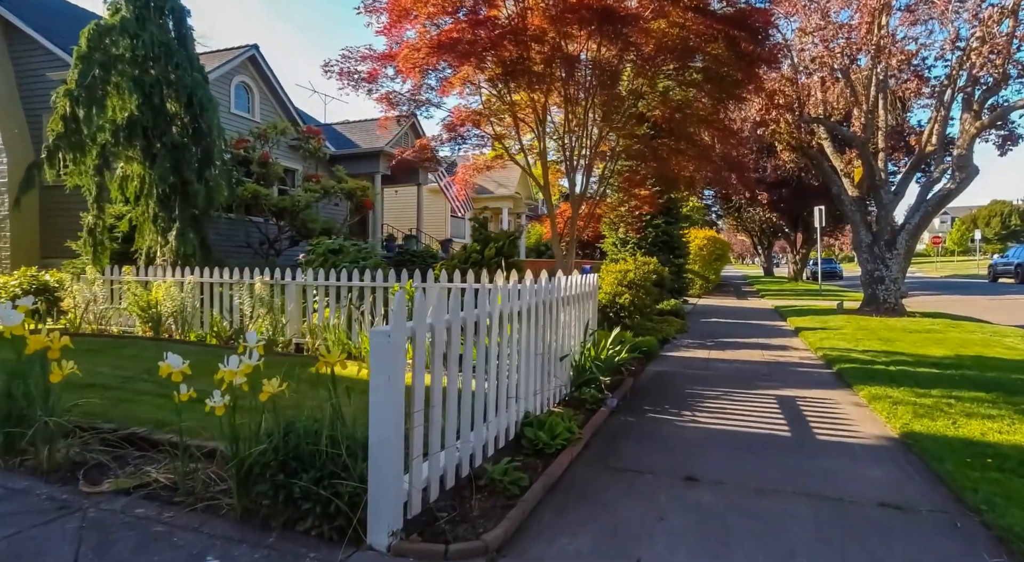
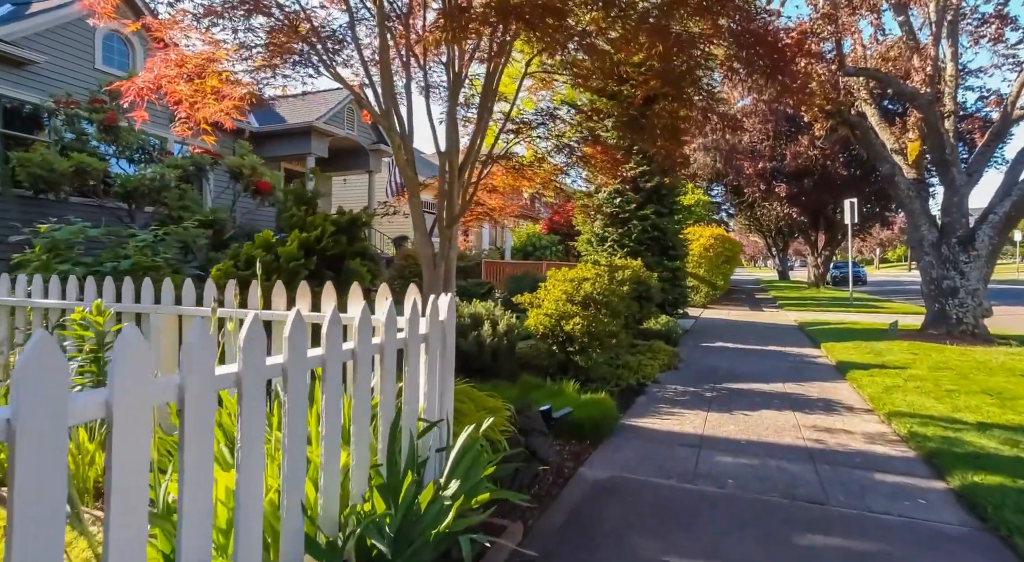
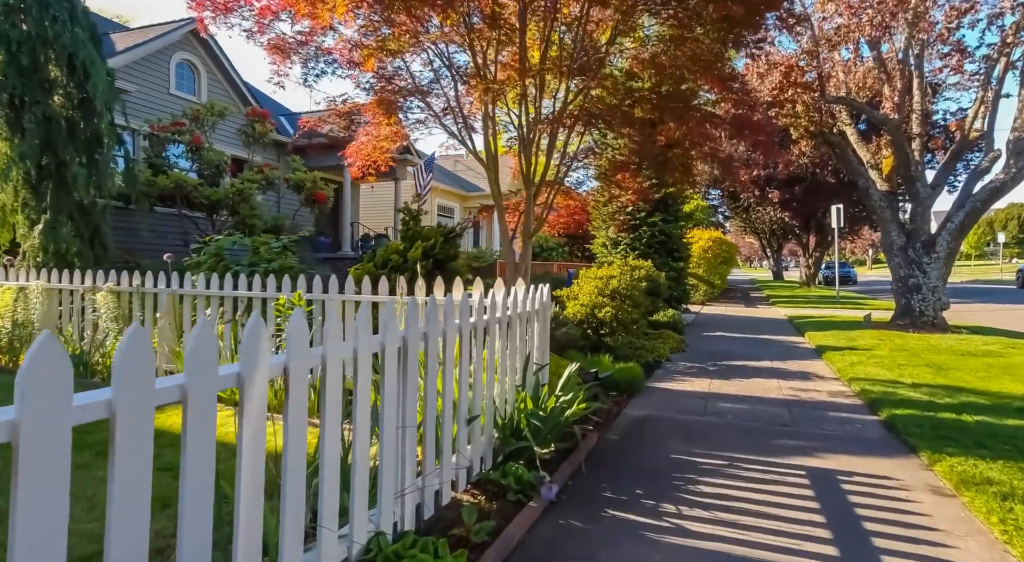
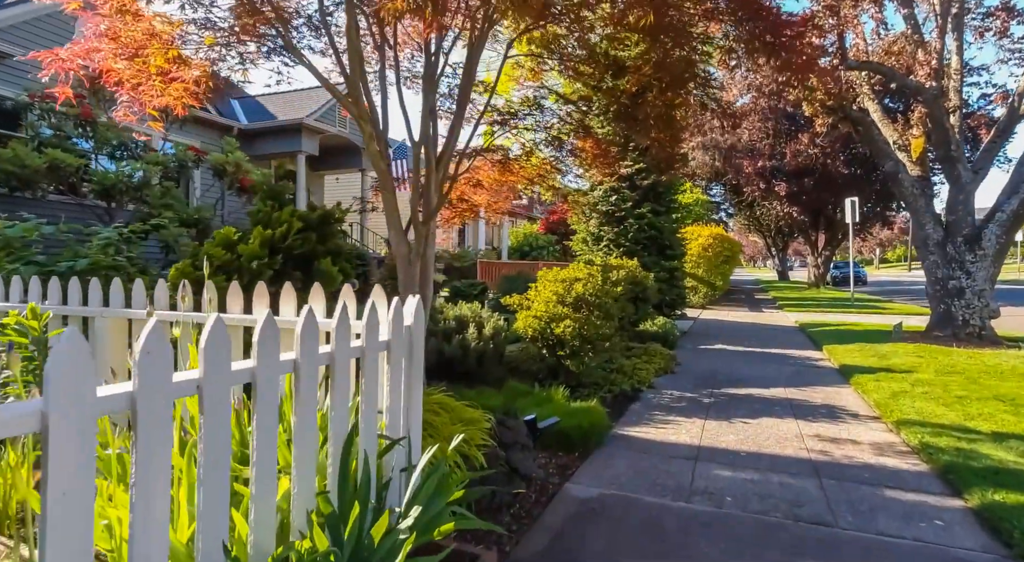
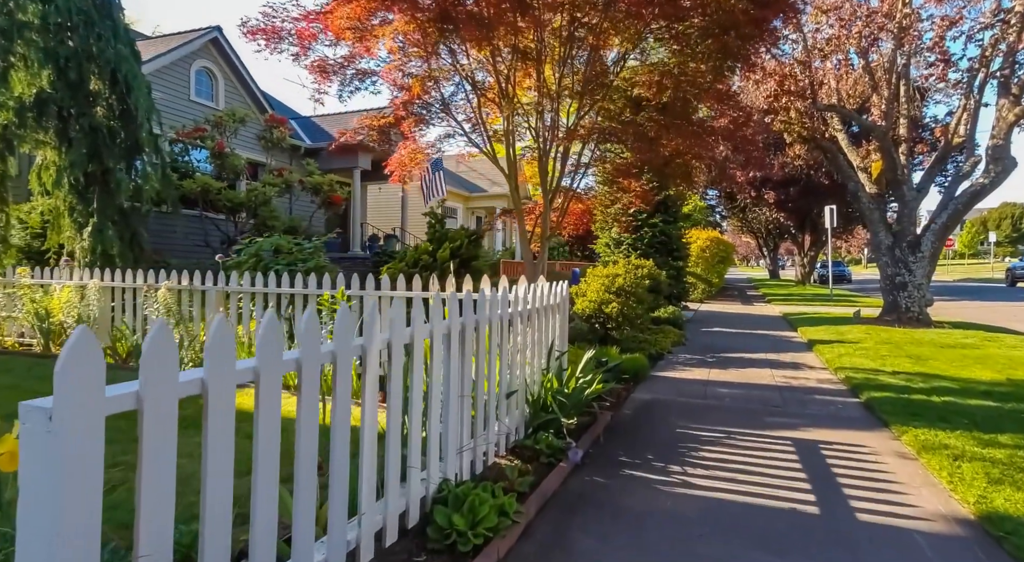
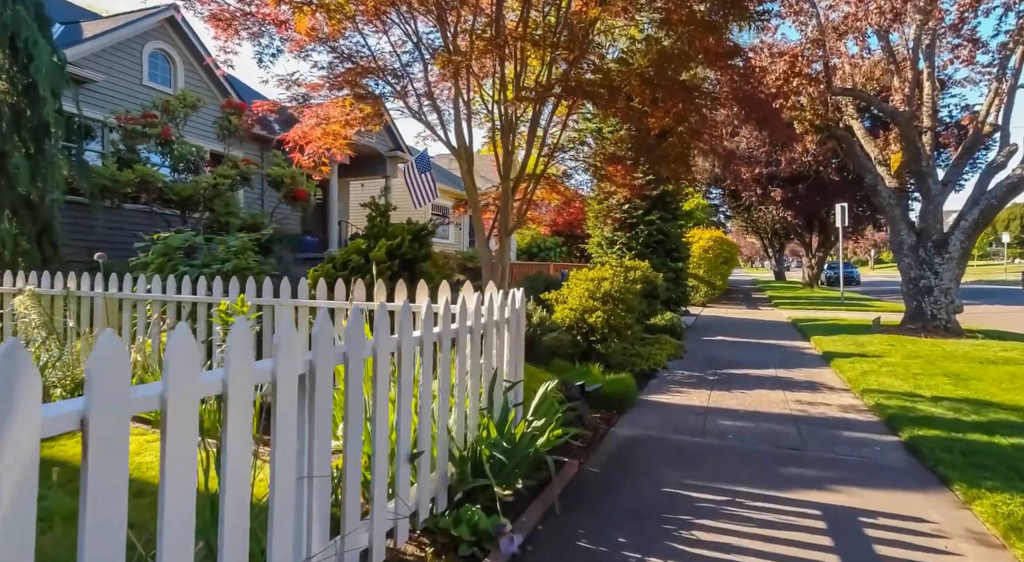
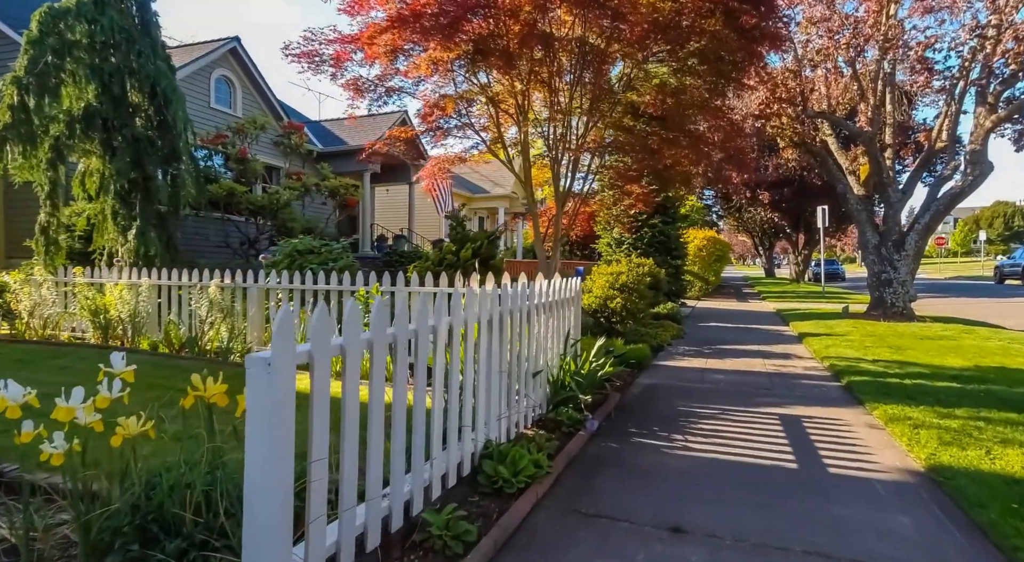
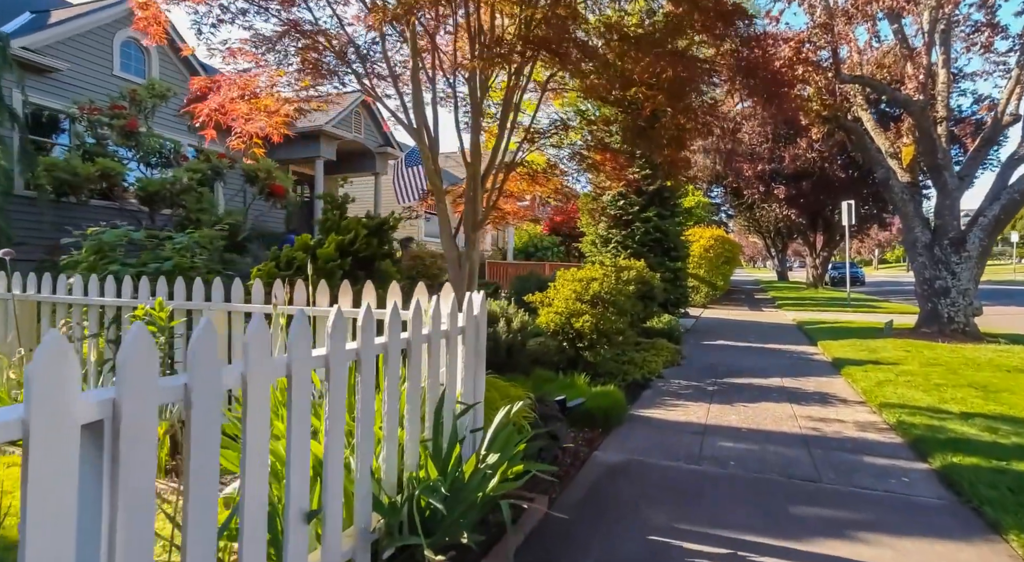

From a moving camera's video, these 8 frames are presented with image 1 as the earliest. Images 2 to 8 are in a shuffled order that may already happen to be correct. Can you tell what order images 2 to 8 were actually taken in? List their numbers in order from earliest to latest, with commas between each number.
7, 5, 3, 6, 8, 2, 4
